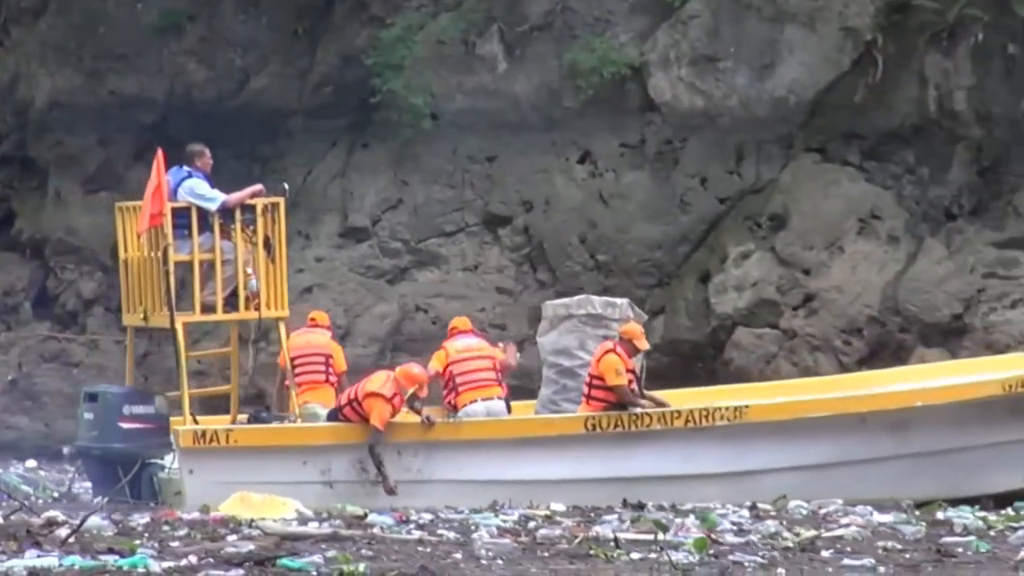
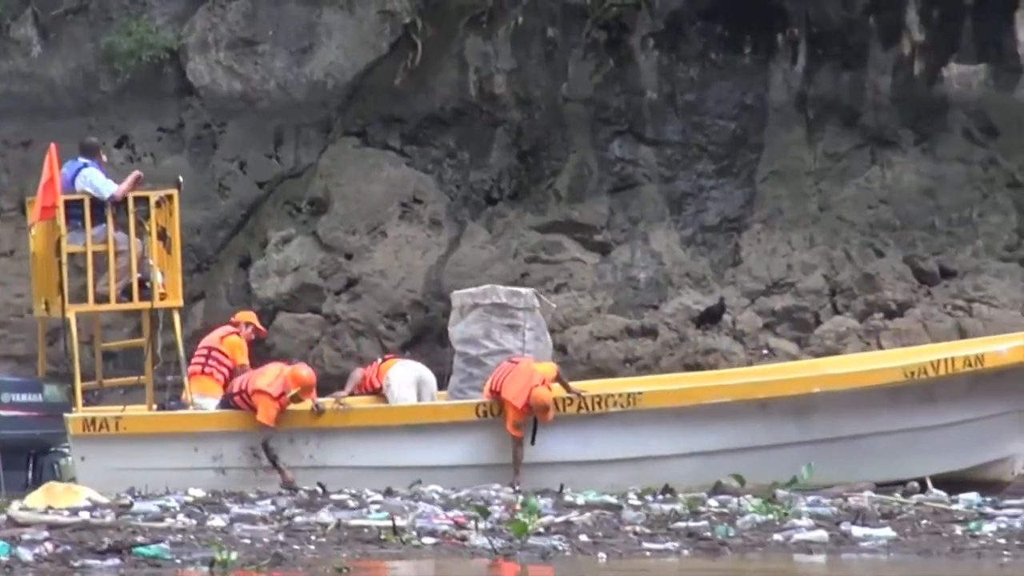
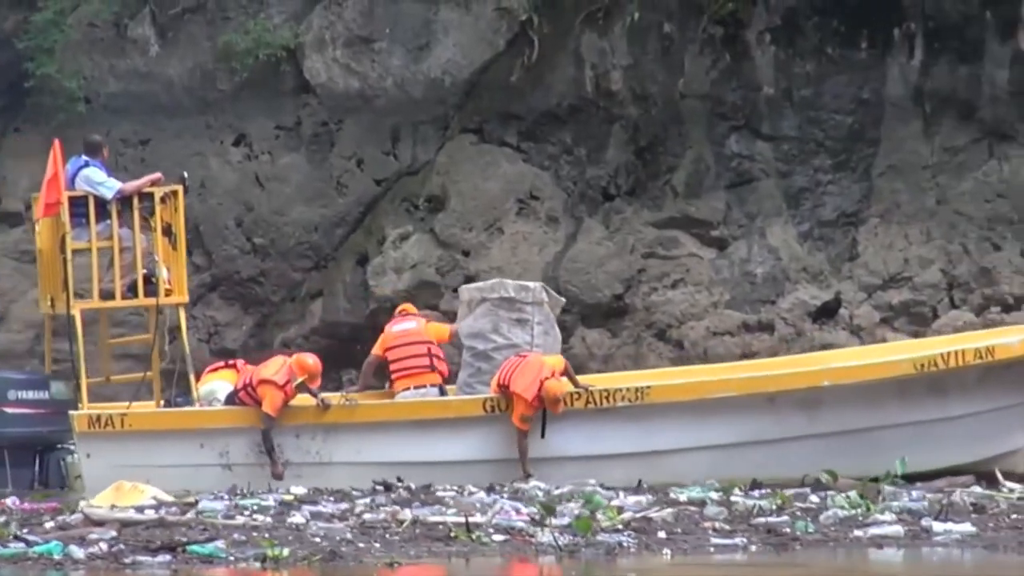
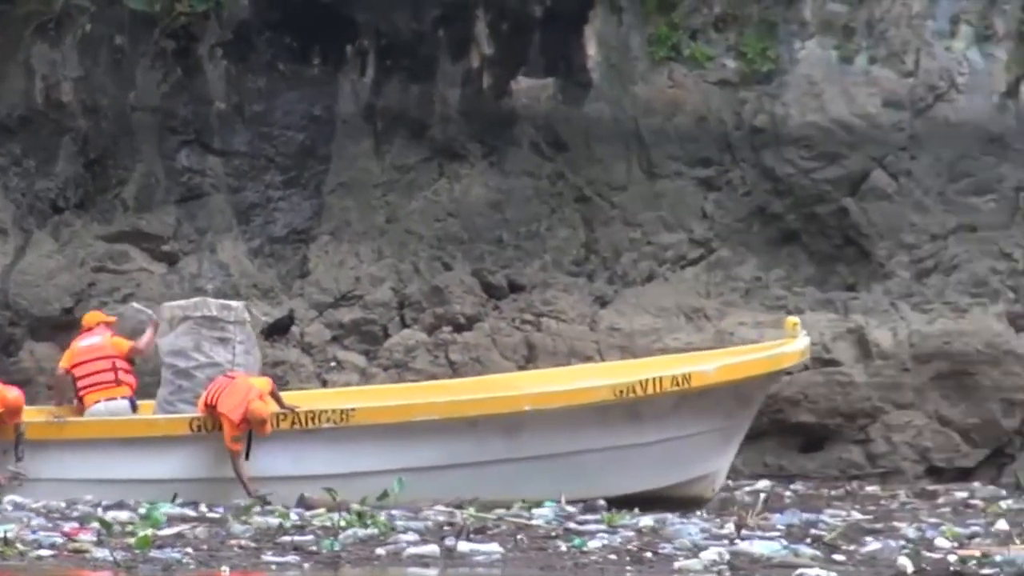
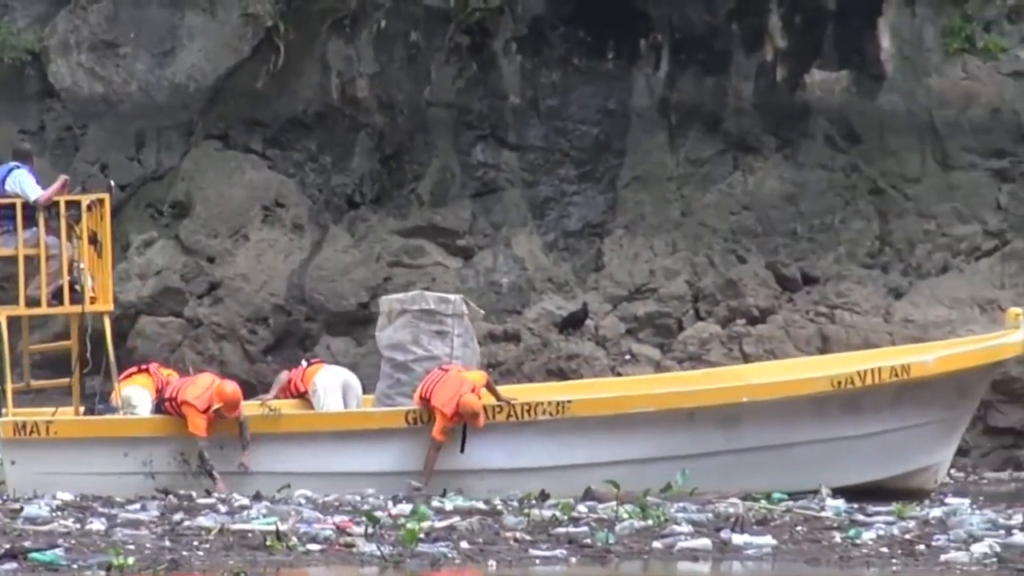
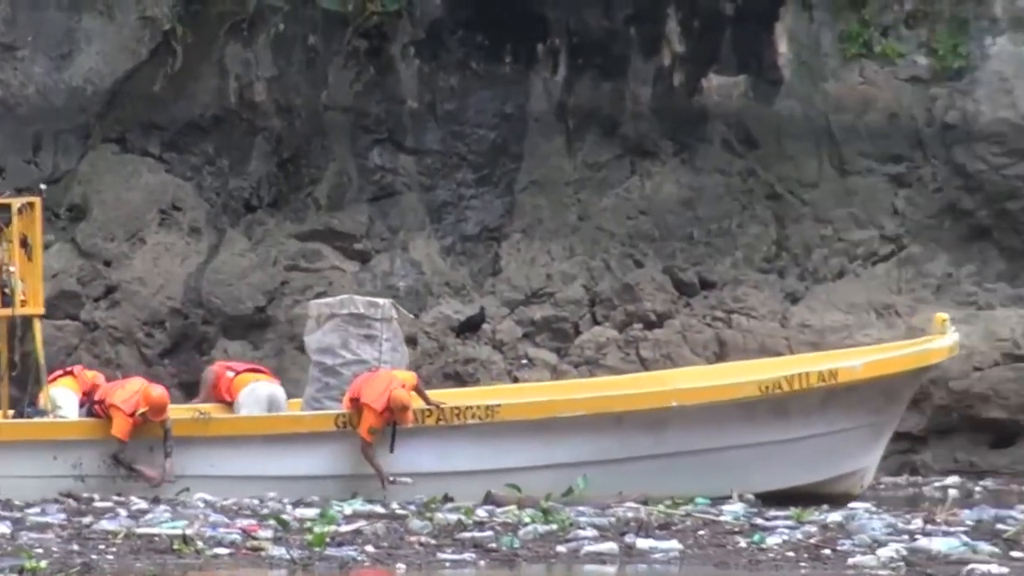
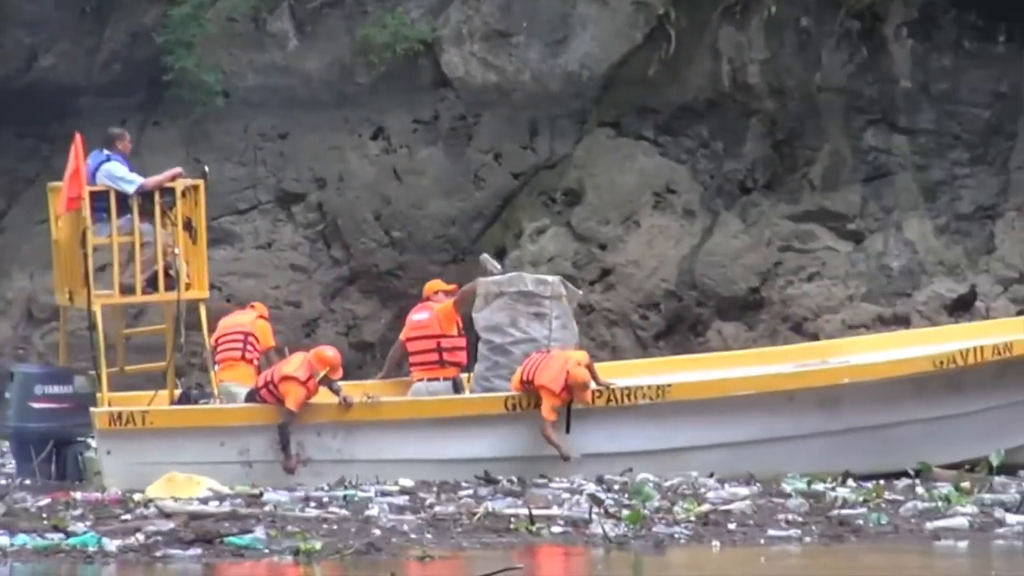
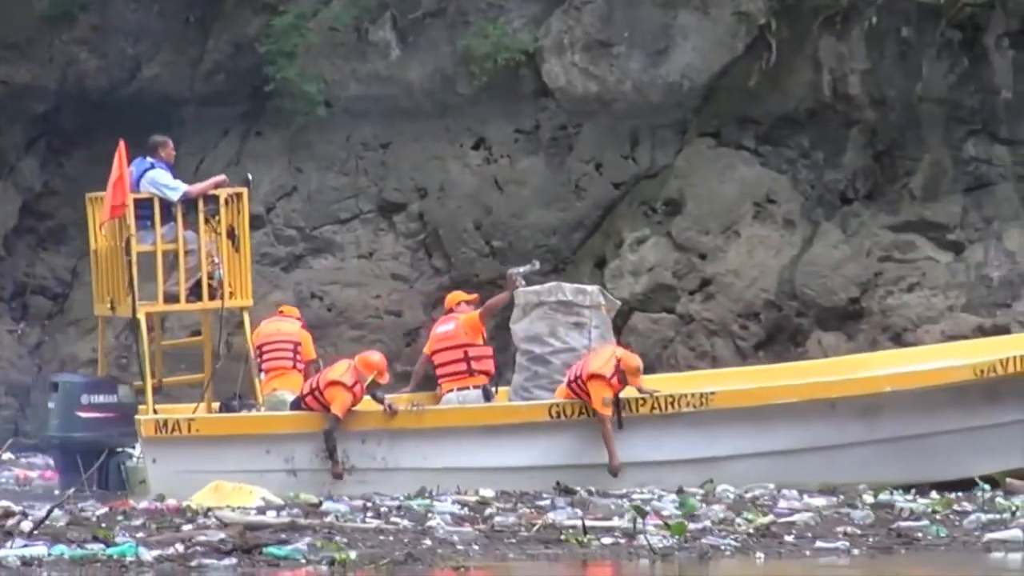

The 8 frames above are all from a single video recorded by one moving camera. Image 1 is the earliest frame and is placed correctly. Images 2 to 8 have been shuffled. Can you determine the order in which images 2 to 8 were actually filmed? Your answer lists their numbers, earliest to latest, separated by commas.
8, 7, 3, 2, 5, 6, 4
